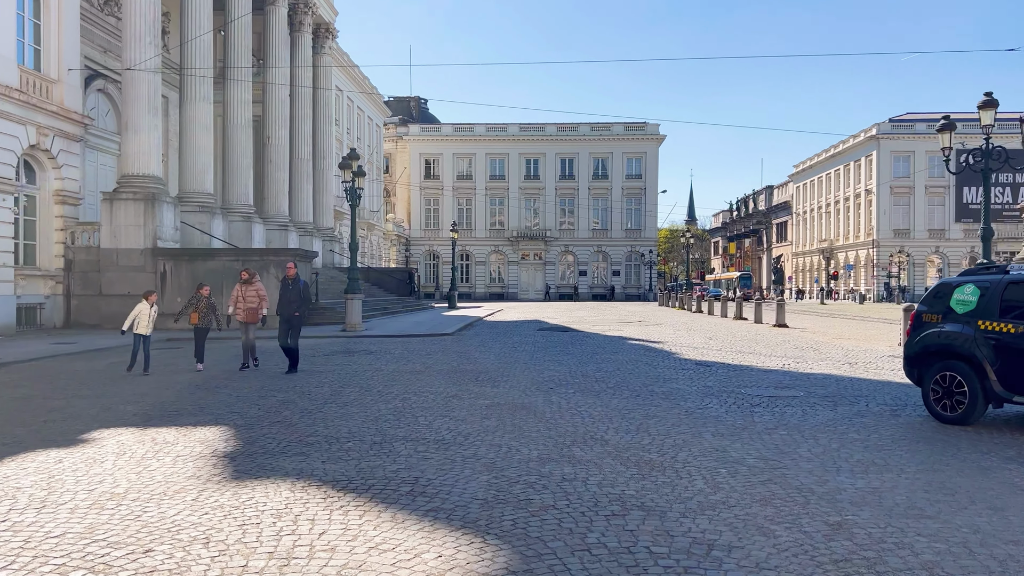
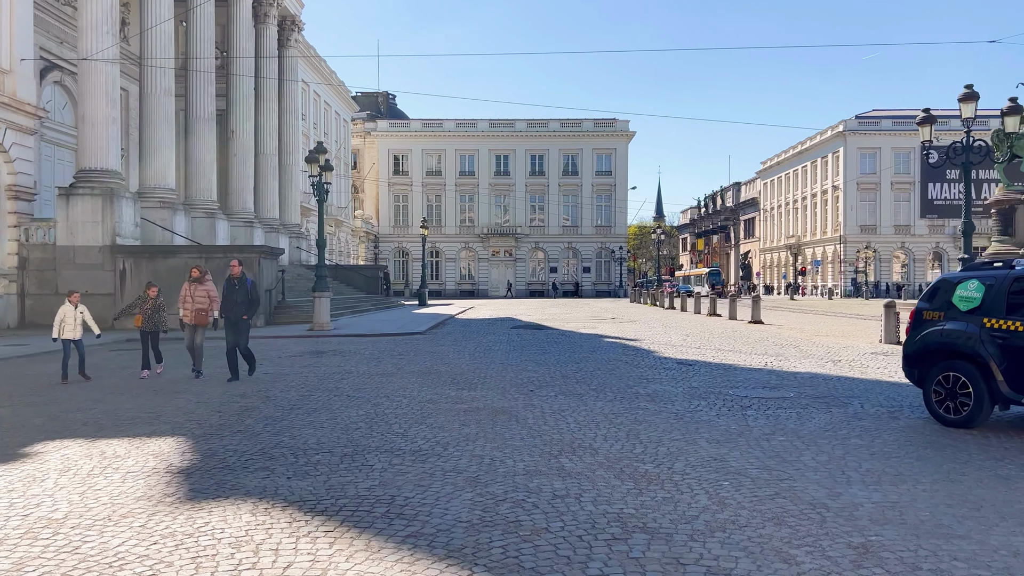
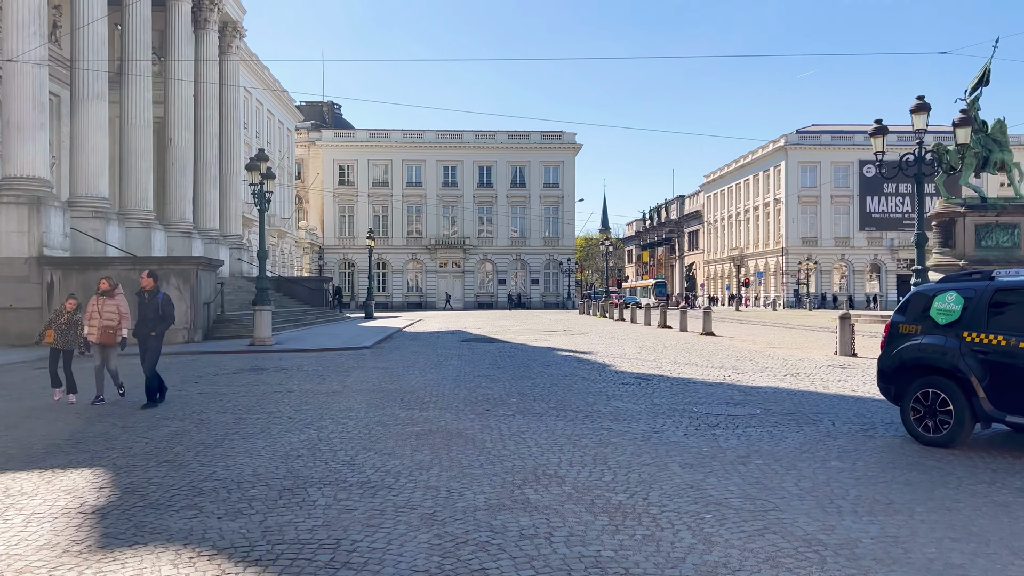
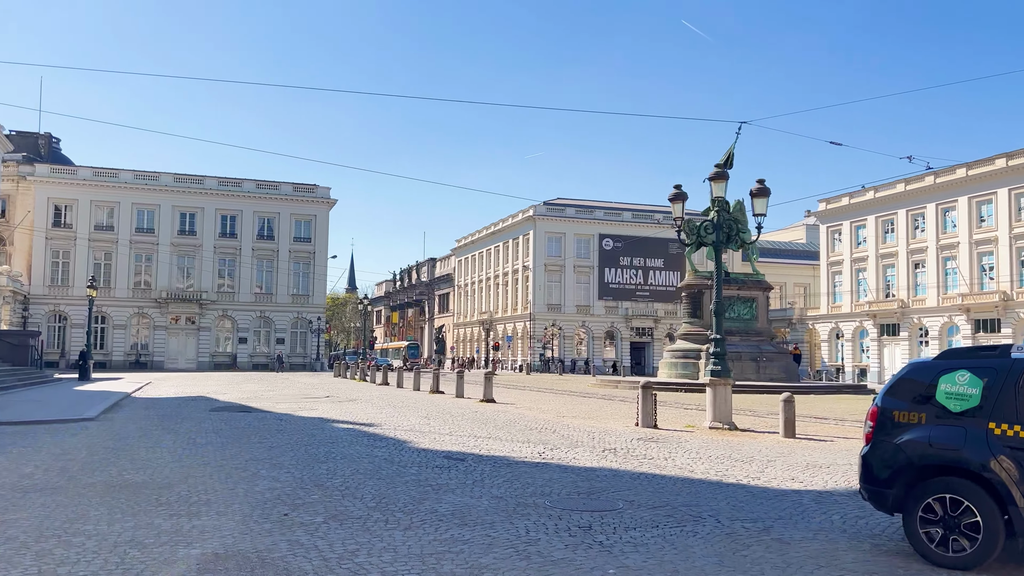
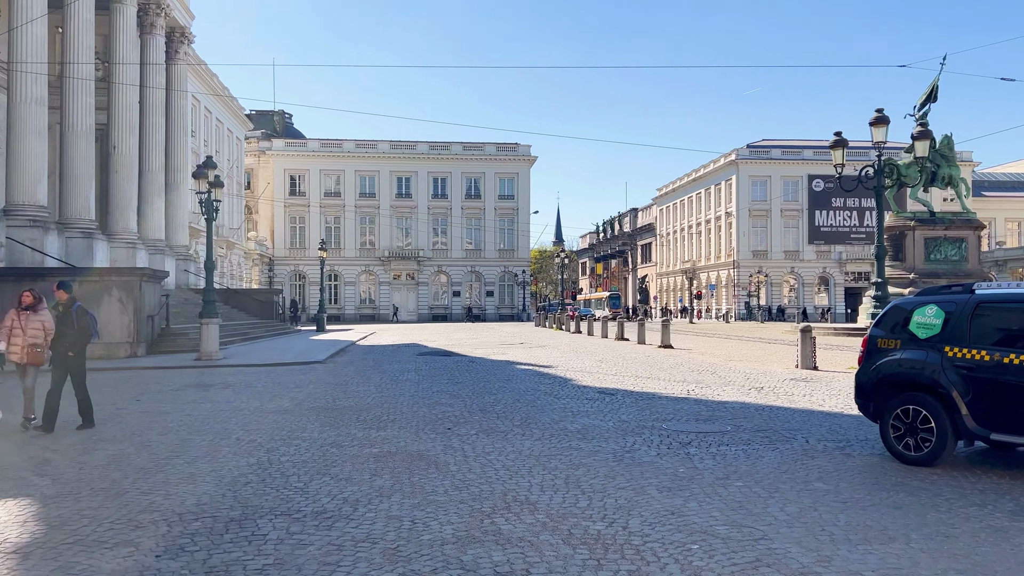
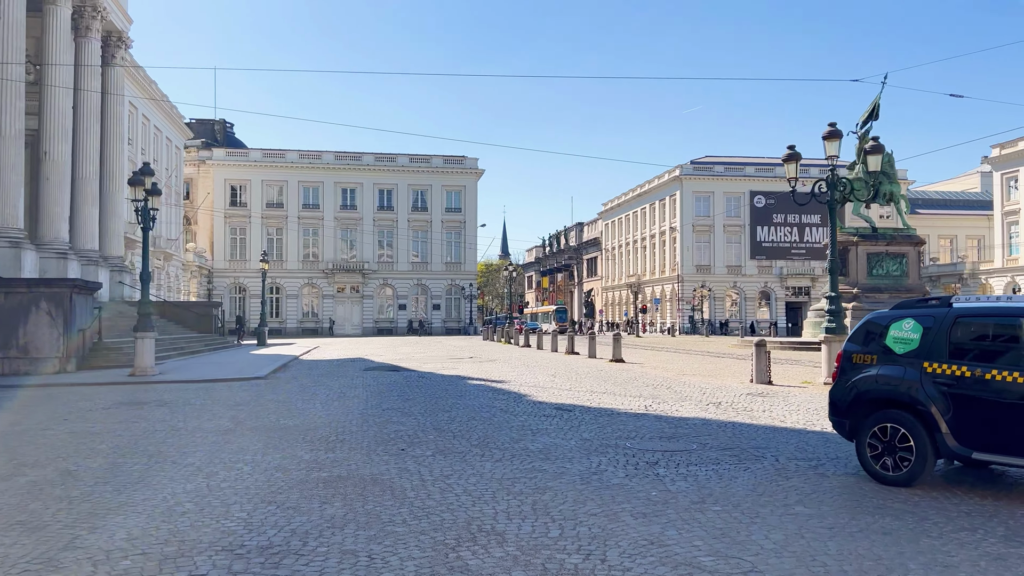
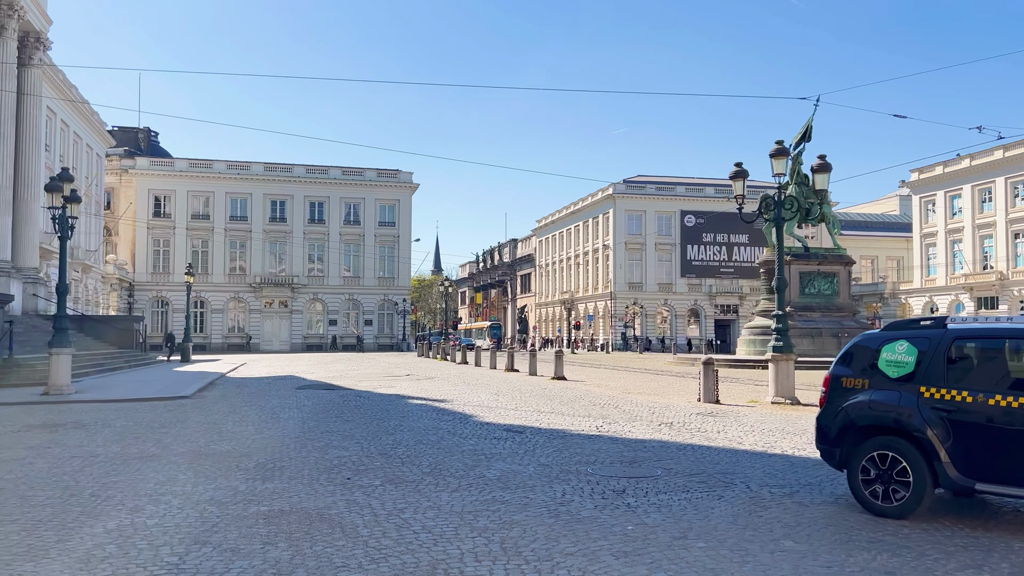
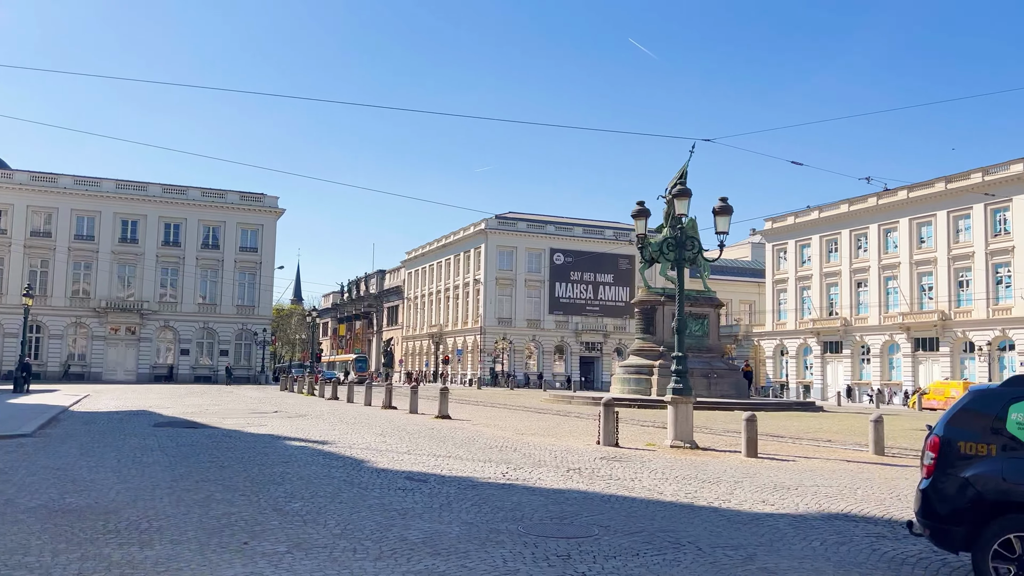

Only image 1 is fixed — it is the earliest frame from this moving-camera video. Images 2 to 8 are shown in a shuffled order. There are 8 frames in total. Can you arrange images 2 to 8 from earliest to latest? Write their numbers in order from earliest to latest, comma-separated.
2, 3, 5, 6, 7, 4, 8
